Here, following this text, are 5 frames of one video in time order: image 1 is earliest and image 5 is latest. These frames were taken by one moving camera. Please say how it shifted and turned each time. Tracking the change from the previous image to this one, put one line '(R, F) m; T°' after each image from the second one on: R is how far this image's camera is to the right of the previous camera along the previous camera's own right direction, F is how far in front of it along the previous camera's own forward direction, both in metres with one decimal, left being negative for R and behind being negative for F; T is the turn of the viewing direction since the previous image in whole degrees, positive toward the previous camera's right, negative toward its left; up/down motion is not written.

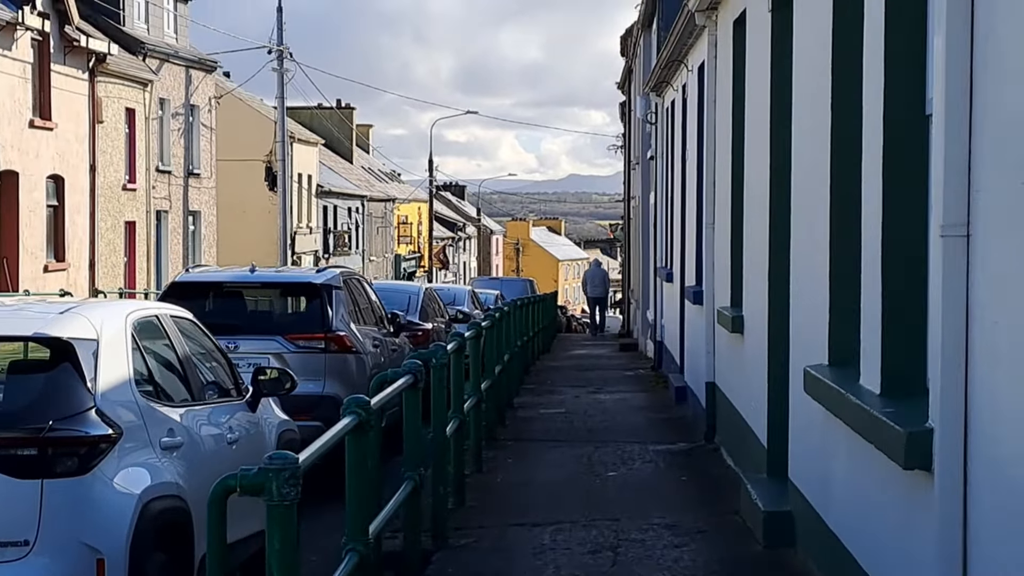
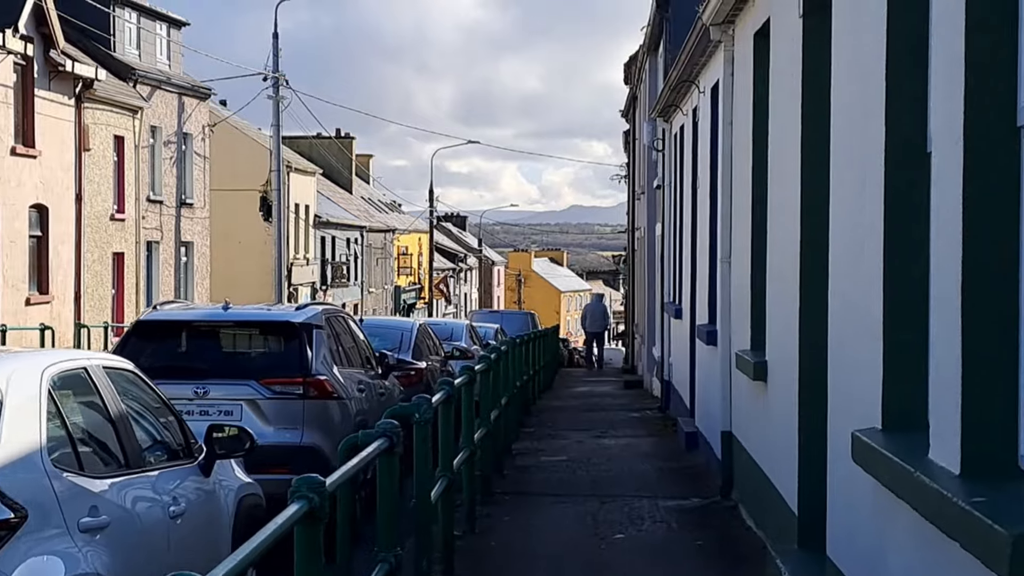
(0.0, +0.9) m; 0°
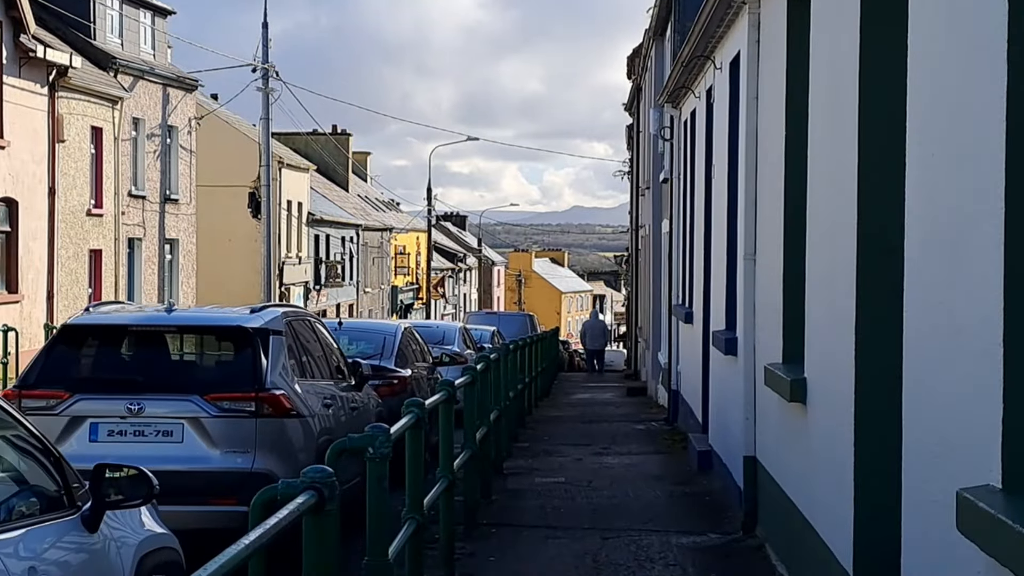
(+0.1, +1.3) m; 0°
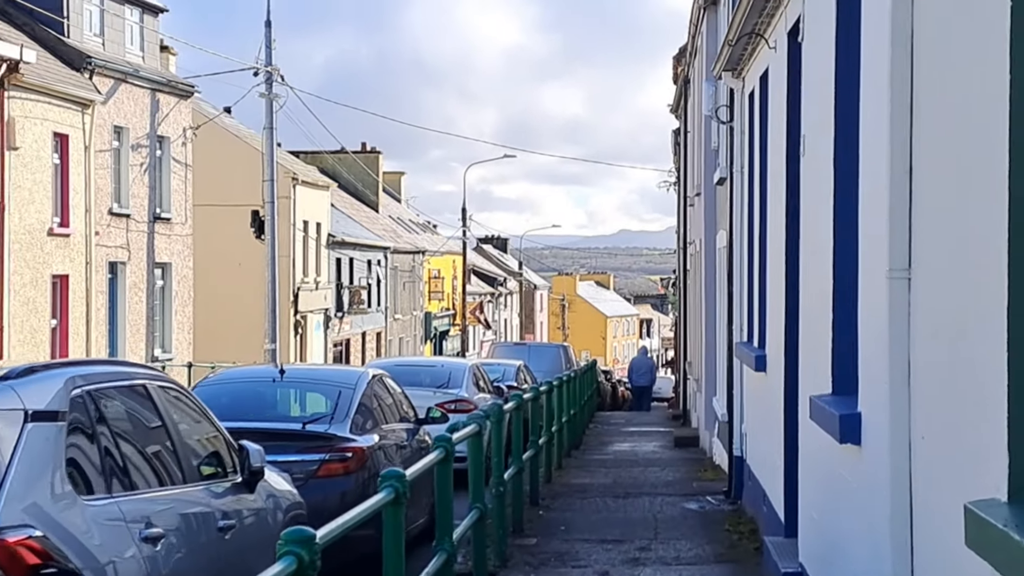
(+0.3, +3.7) m; -2°
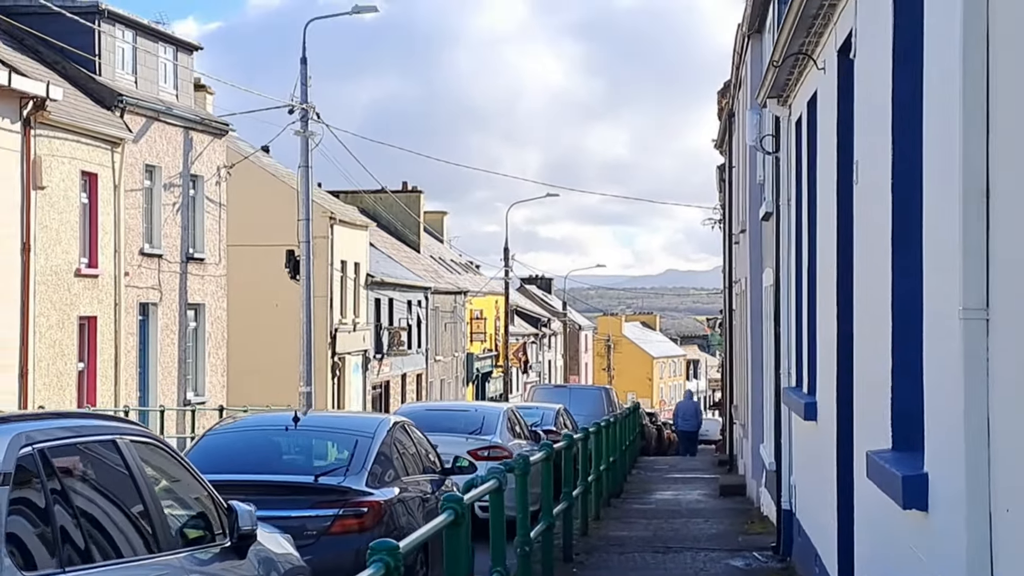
(+0.1, +0.7) m; -2°
